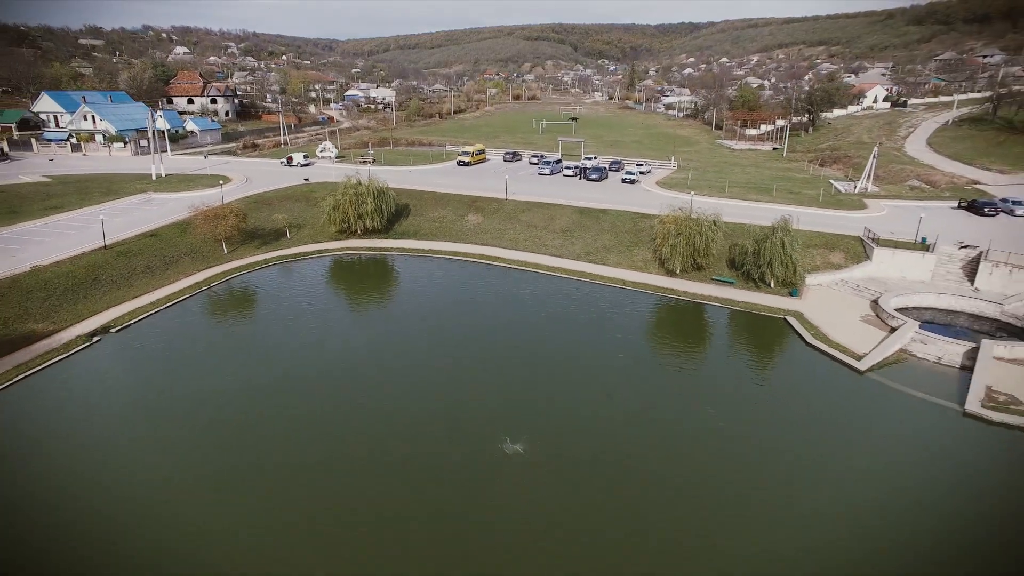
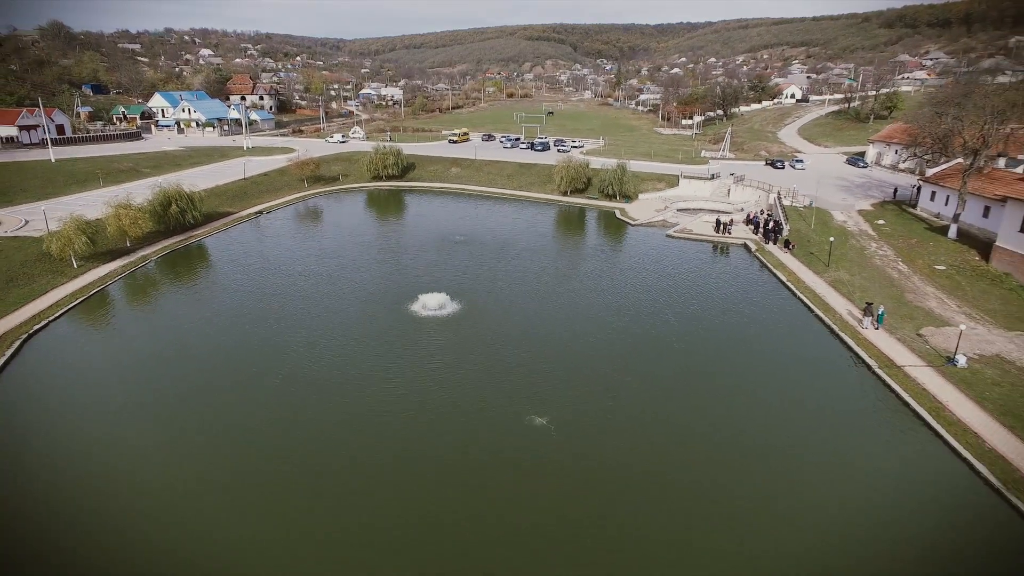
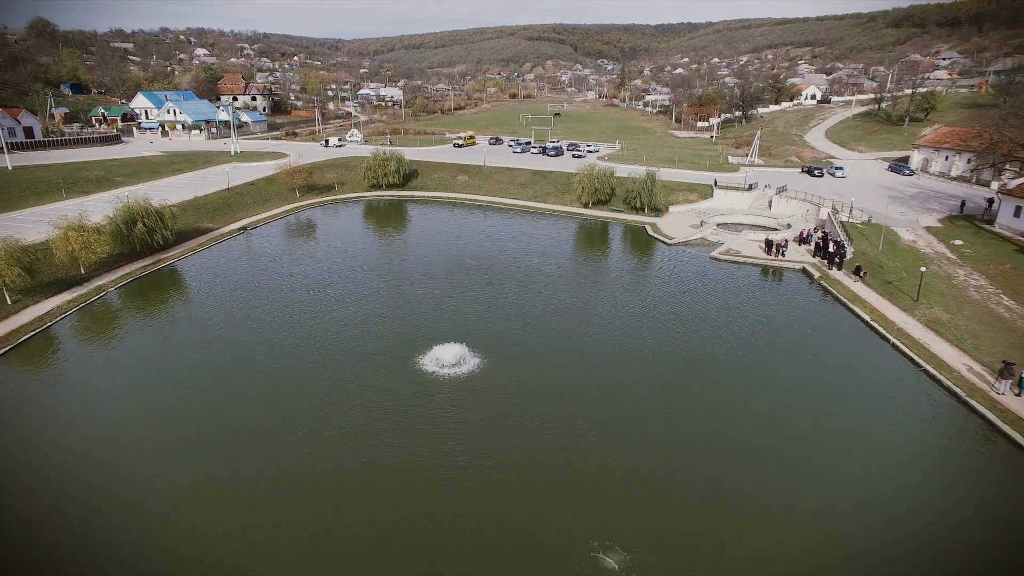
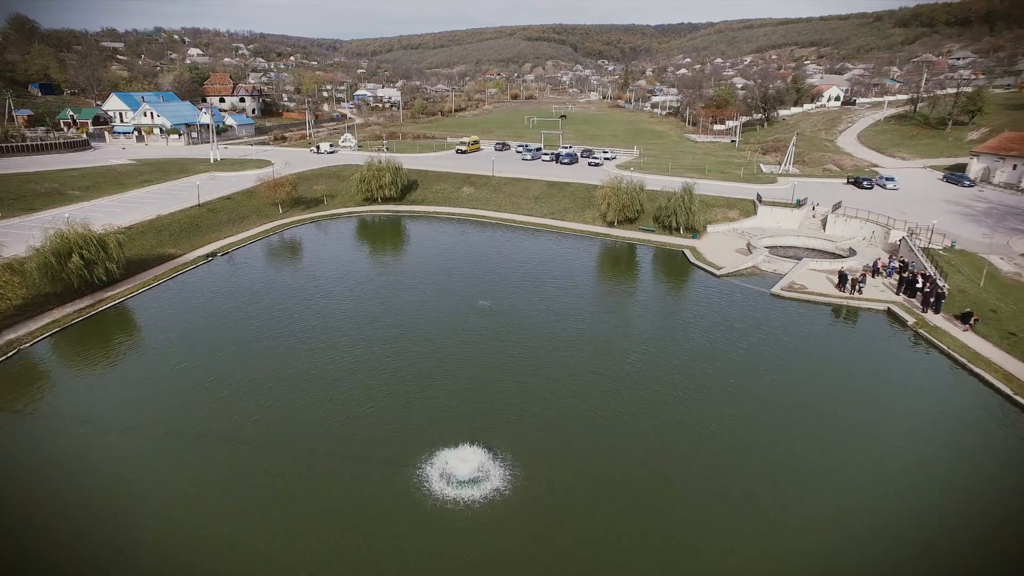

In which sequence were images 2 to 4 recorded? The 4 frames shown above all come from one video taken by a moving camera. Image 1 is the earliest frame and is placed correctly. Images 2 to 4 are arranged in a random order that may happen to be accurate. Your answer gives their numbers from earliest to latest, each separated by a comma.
4, 3, 2
